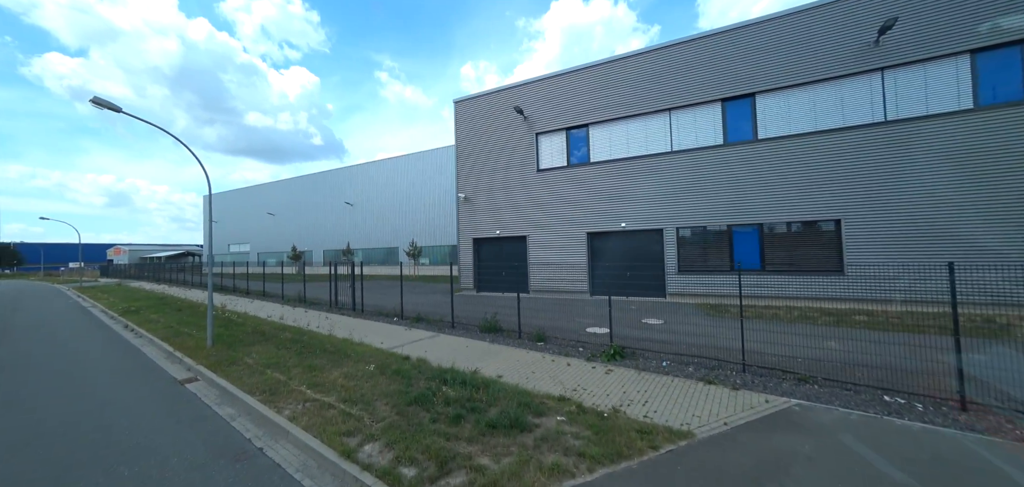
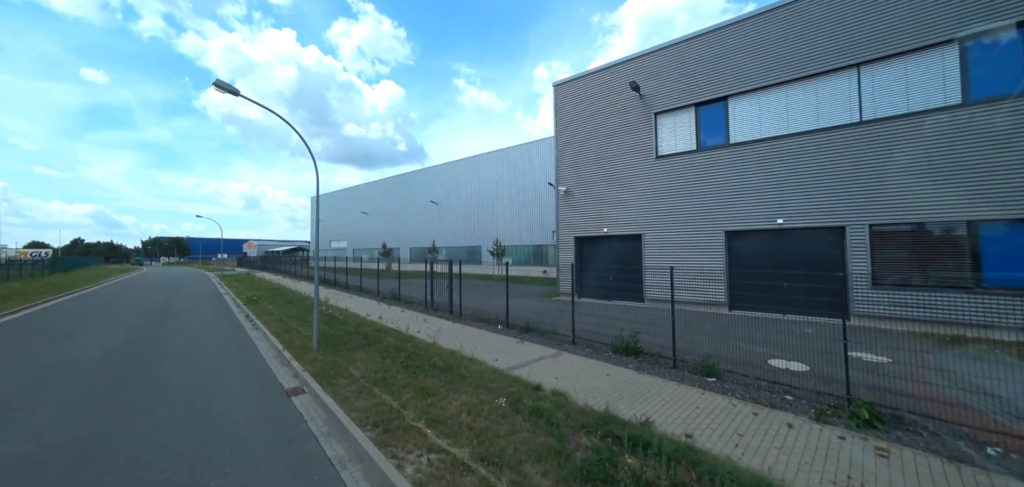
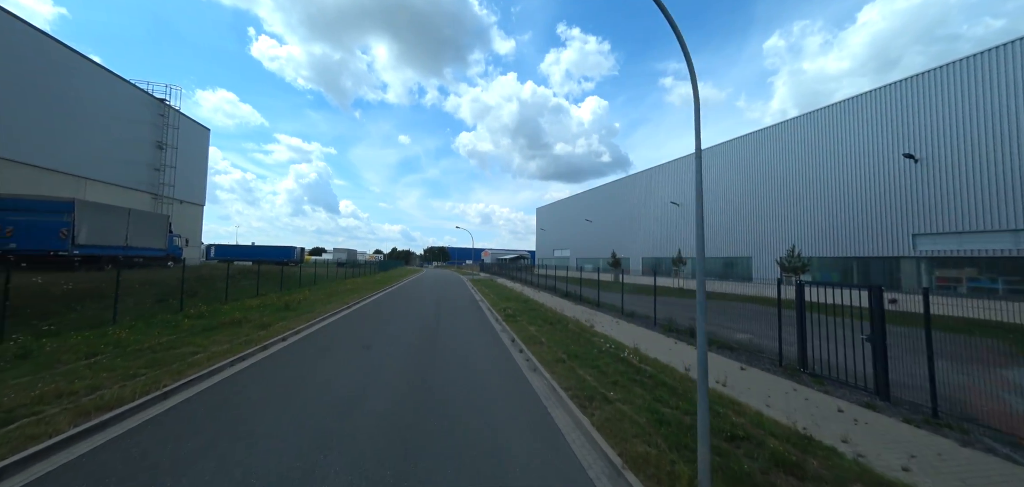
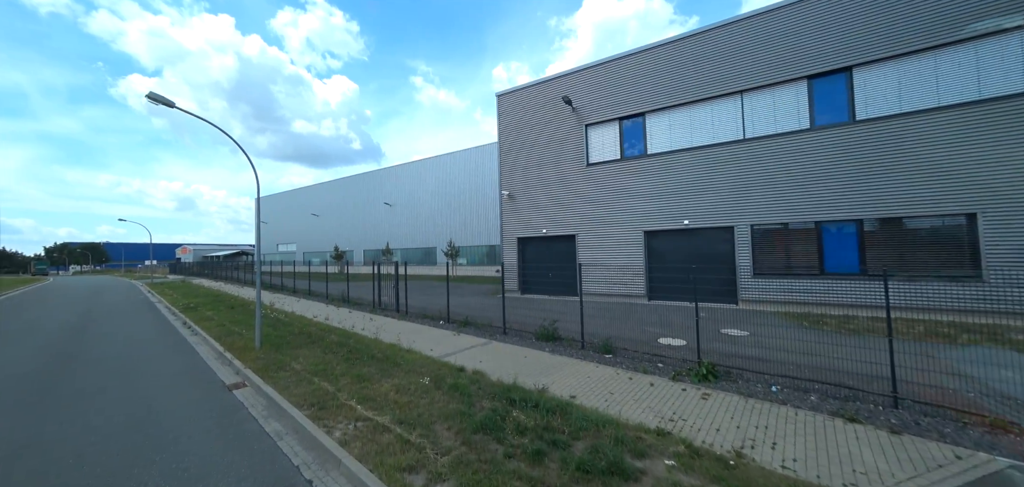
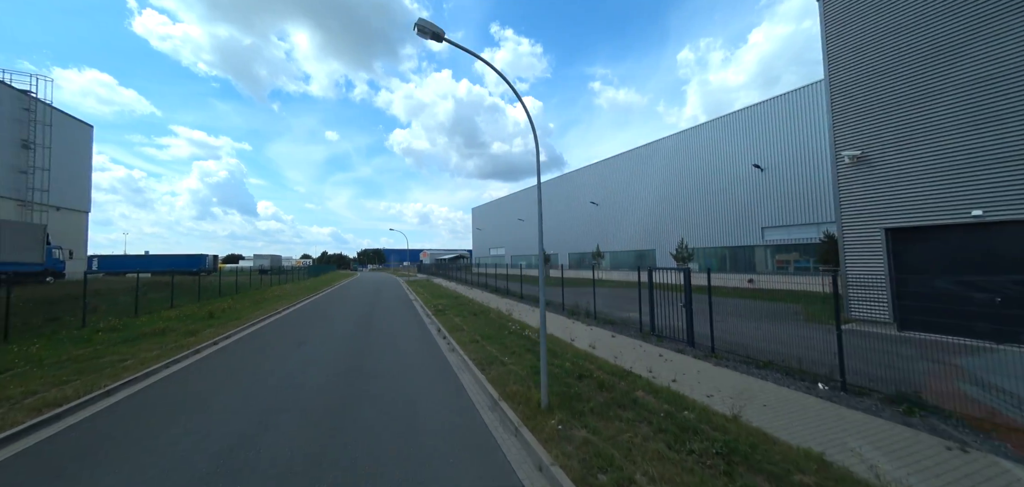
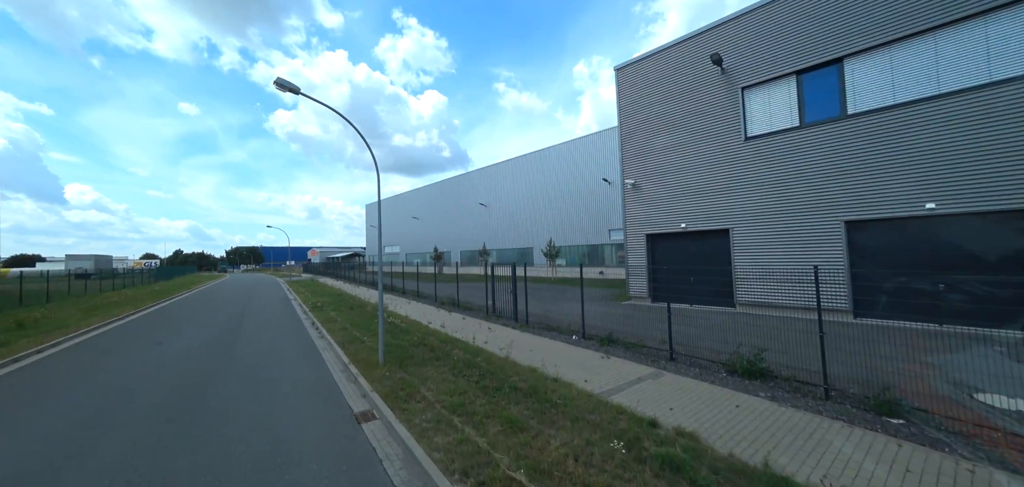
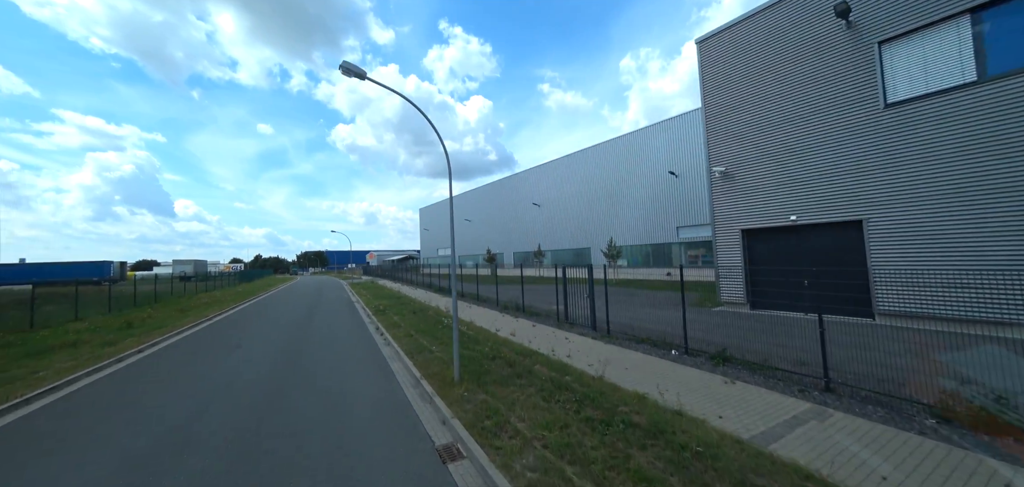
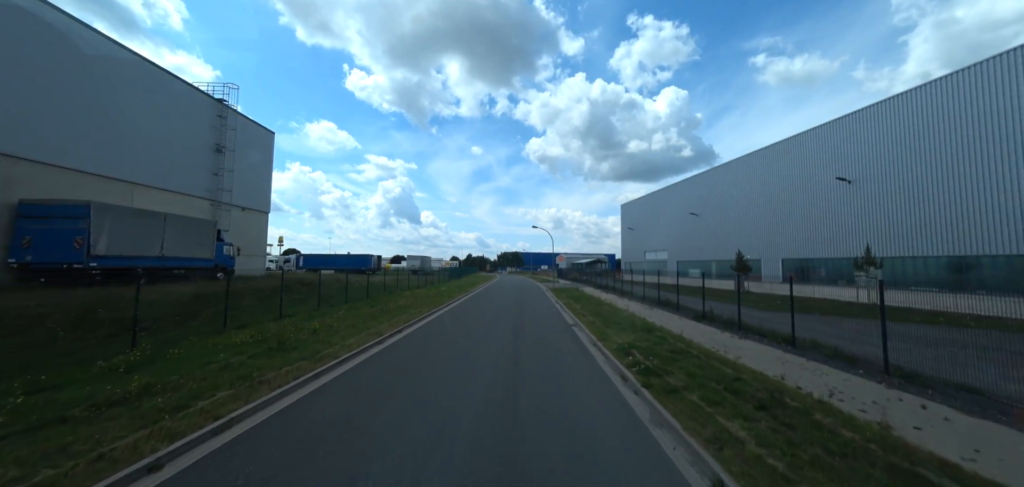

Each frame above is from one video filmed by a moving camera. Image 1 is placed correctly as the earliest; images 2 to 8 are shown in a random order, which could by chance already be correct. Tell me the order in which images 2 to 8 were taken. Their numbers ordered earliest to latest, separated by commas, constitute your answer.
4, 2, 6, 7, 5, 3, 8
